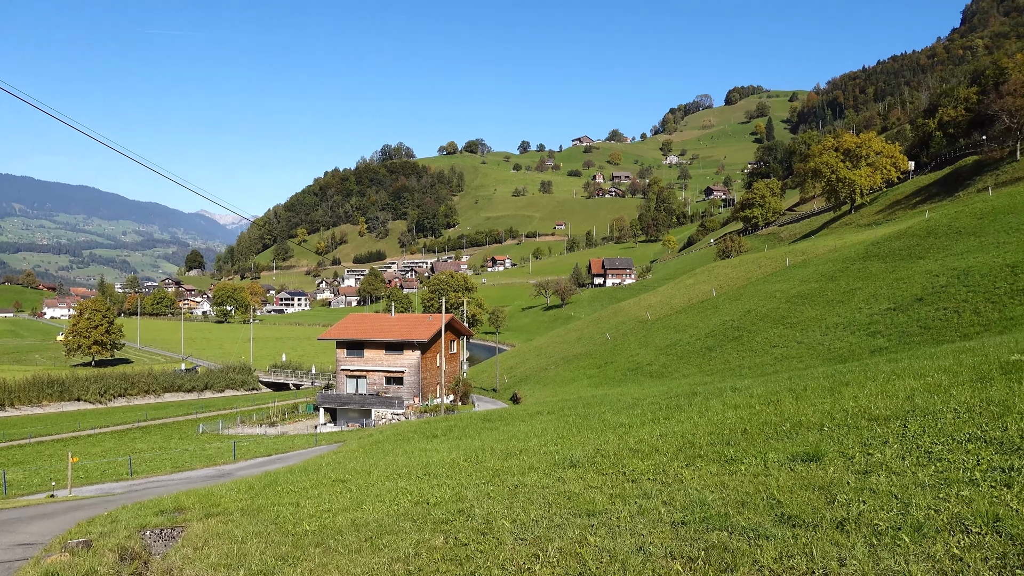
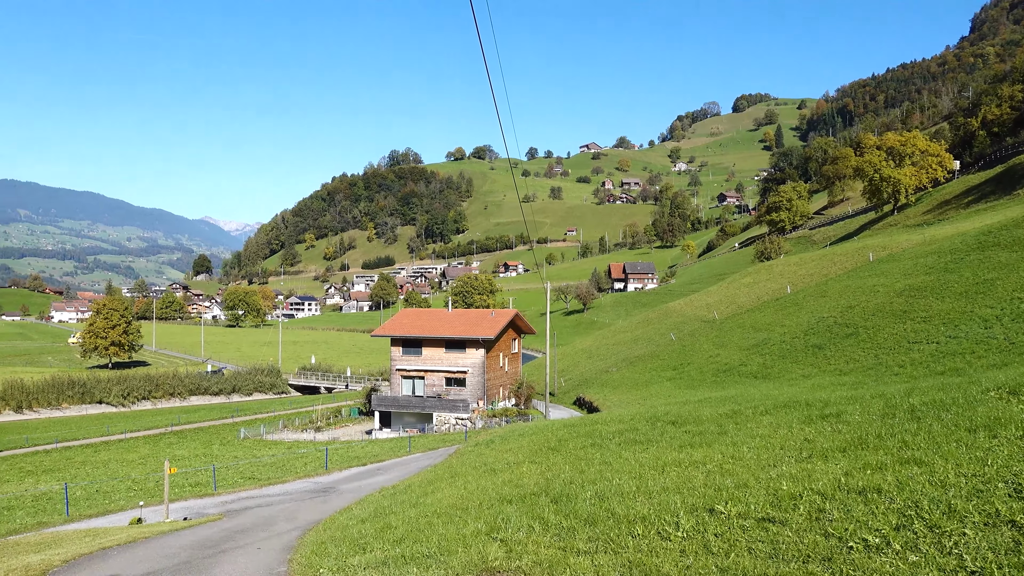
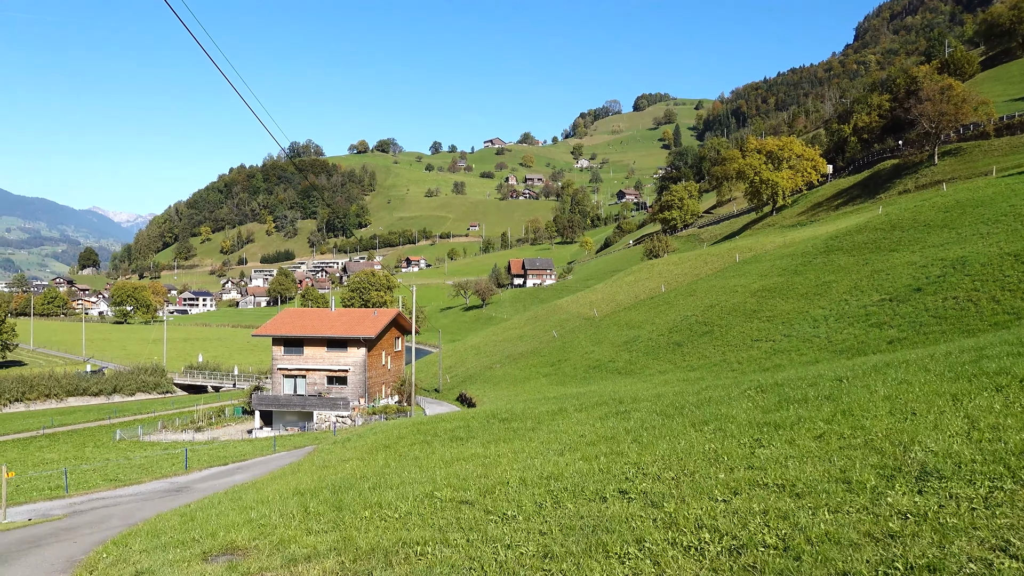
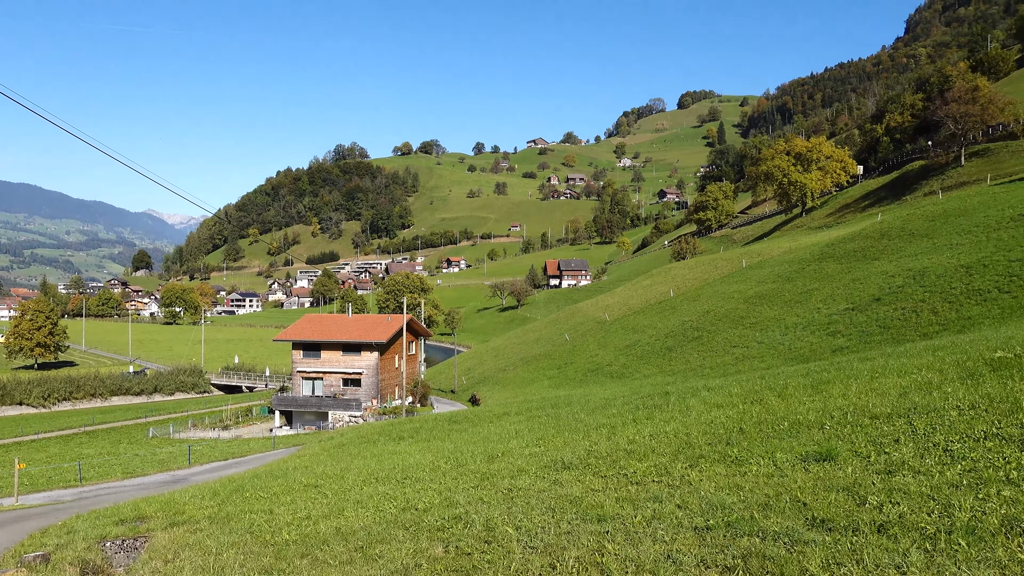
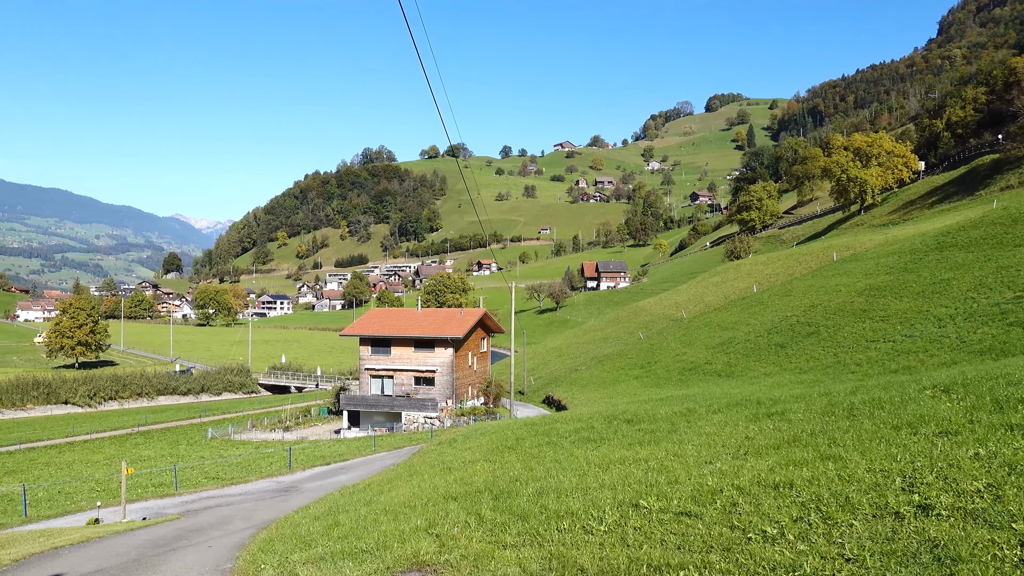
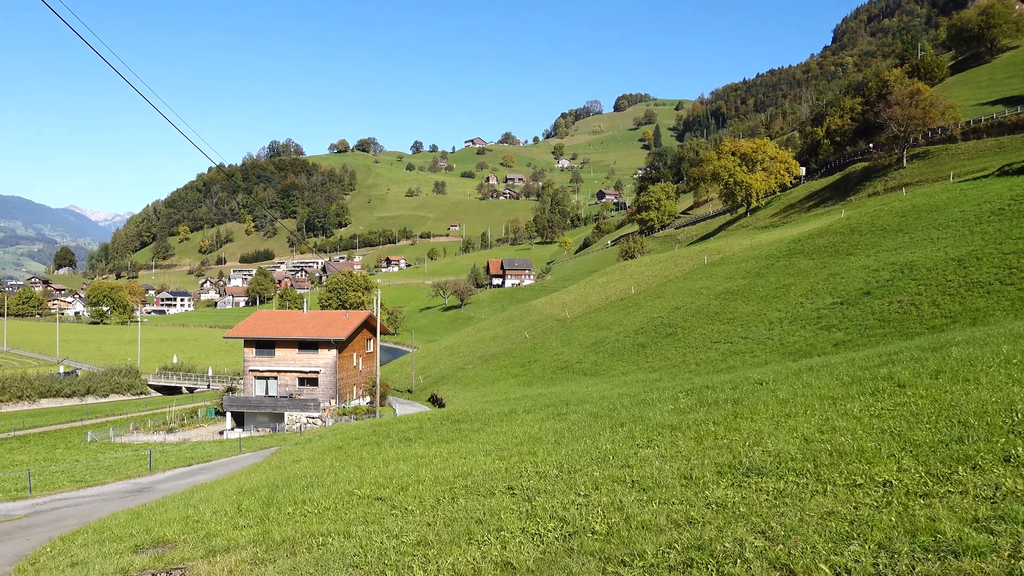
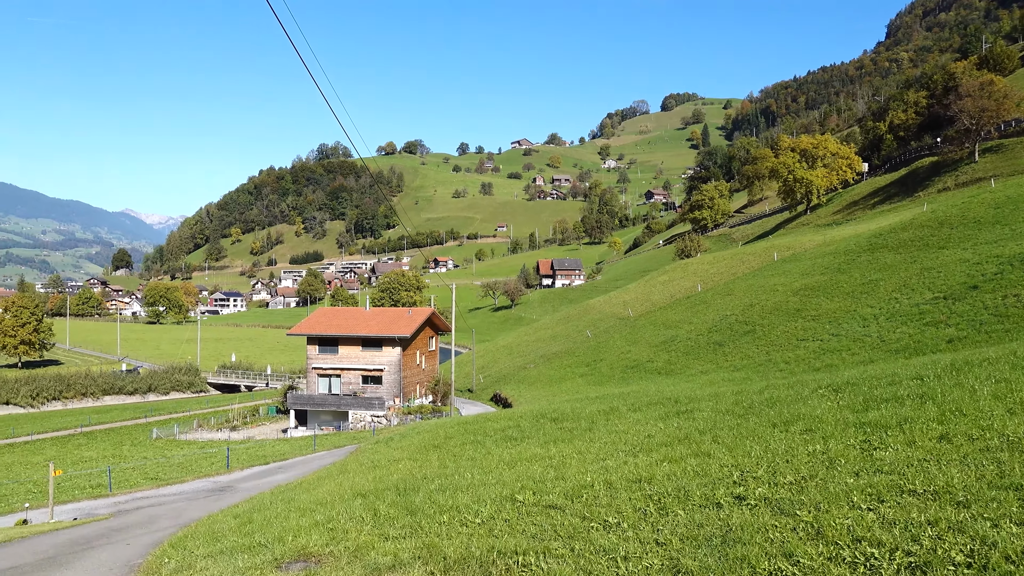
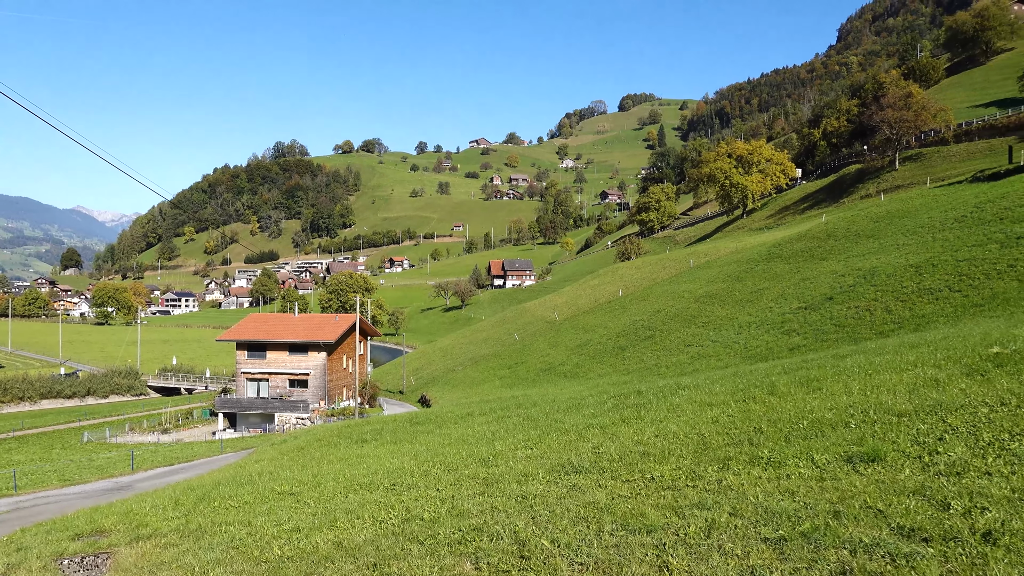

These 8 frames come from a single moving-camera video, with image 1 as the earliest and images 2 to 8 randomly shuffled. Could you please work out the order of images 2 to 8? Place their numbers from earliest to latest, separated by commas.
4, 8, 6, 3, 7, 5, 2
